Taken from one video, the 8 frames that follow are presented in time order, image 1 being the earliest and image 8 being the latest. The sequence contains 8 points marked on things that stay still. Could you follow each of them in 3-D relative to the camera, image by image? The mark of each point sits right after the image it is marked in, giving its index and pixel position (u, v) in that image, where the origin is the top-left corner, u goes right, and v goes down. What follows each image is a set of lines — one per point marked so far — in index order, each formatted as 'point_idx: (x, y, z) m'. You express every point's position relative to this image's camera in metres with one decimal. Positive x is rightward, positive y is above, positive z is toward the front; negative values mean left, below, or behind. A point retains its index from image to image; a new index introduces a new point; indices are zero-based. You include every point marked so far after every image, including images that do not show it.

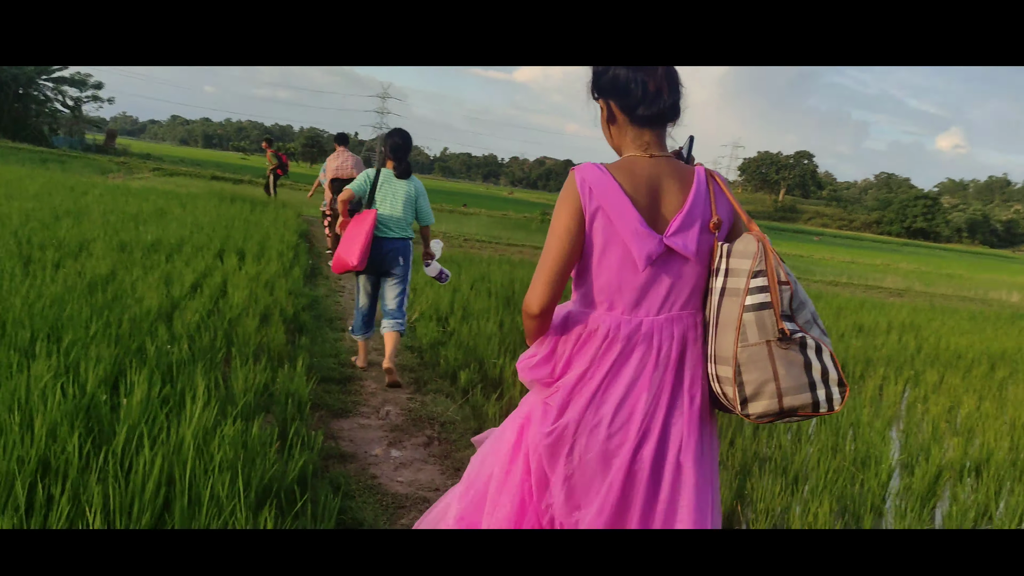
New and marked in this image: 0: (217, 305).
0: (-1.1, -0.1, +3.3) m
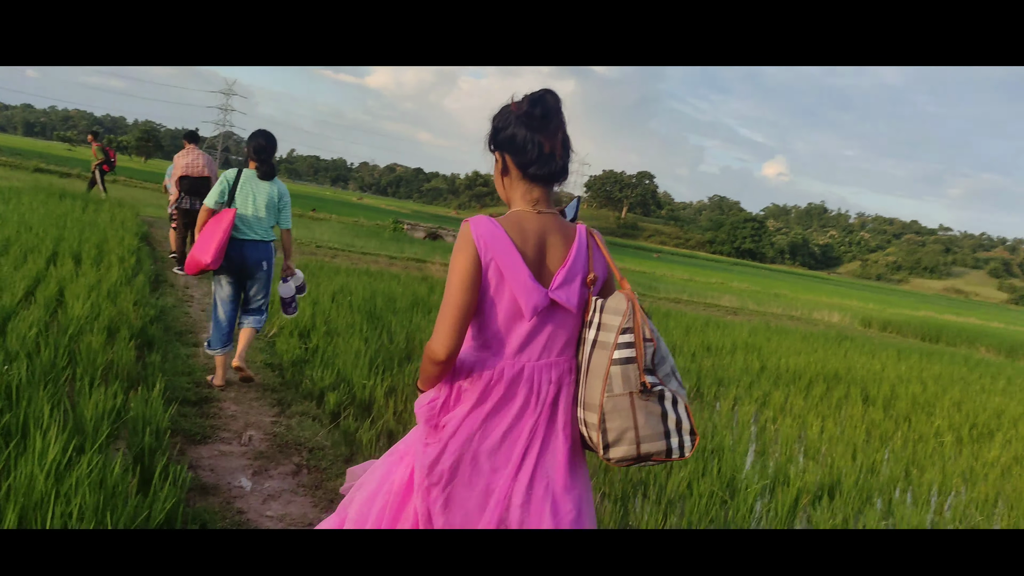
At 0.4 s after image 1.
0: (-1.6, -0.1, +3.0) m
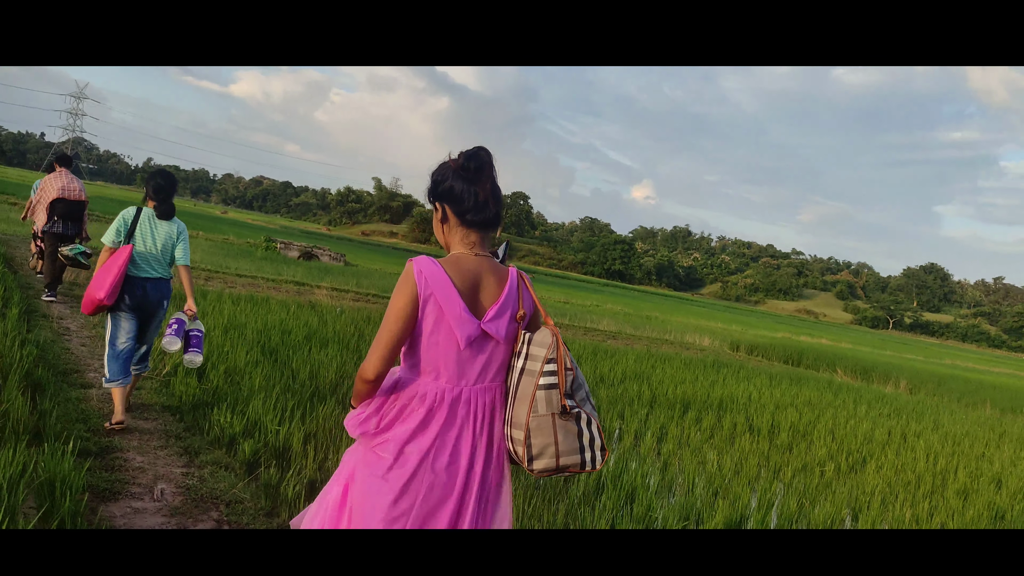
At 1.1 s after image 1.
0: (-1.9, -0.2, +2.8) m
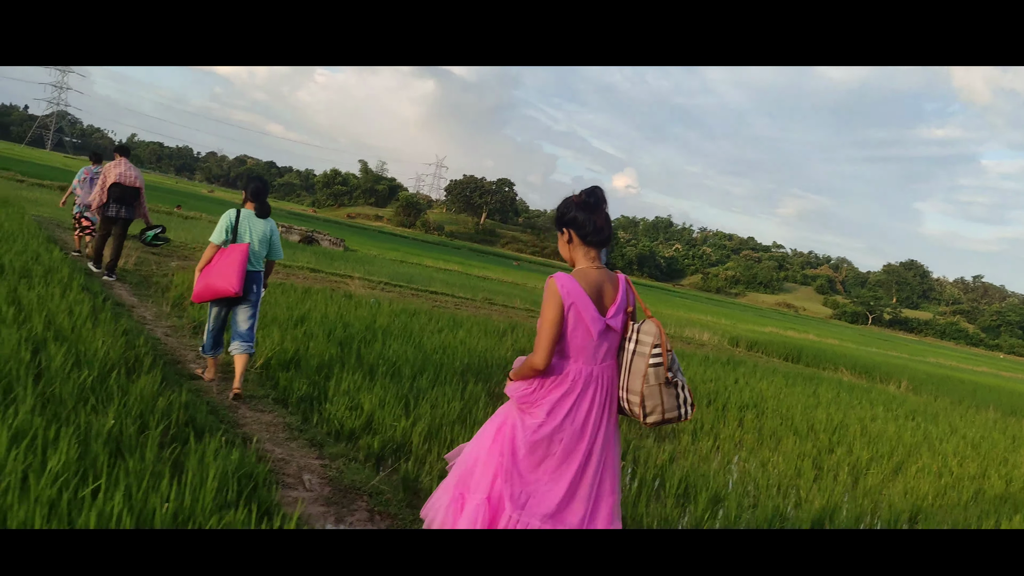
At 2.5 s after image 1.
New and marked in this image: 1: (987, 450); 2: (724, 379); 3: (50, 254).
0: (-1.5, -0.2, +3.0) m
1: (+3.4, -1.2, +6.0) m
2: (+1.8, -0.8, +7.1) m
3: (-3.2, +0.2, +5.9) m
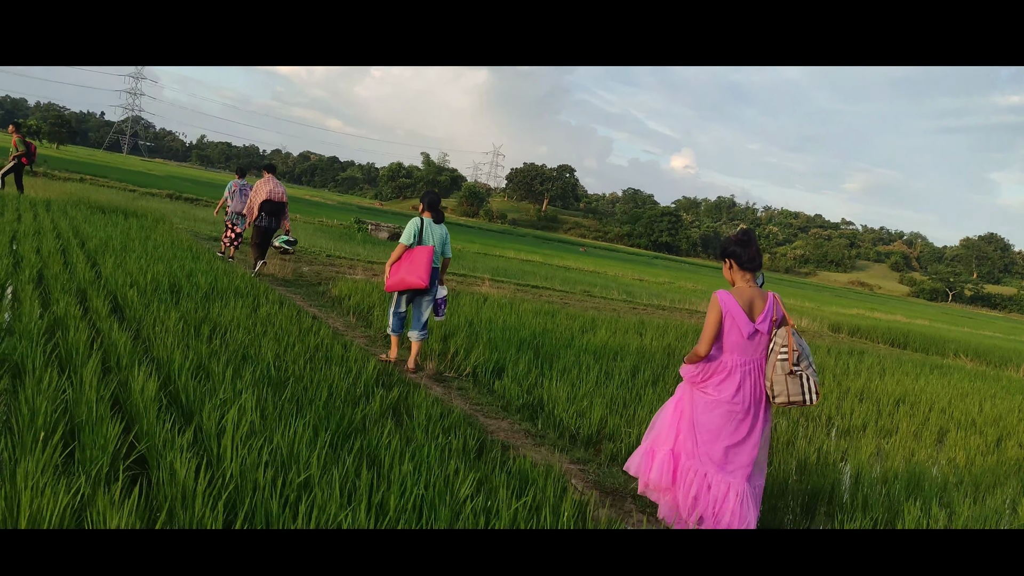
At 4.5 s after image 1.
0: (-0.7, -0.3, +3.3) m
1: (+4.5, -1.1, +6.0) m
2: (+3.0, -0.7, +7.2) m
3: (-2.1, +0.1, +6.3) m
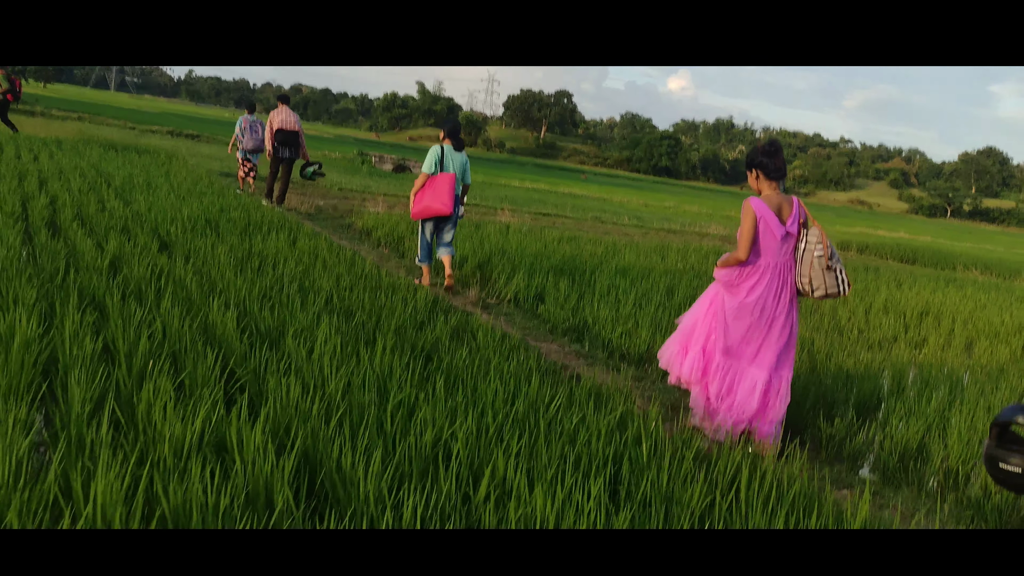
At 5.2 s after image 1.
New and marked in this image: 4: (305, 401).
0: (-0.5, 0.0, +3.4) m
1: (+4.7, -0.4, +6.0) m
2: (+3.2, 0.0, +7.2) m
3: (-1.9, +0.6, +6.4) m
4: (-0.4, -0.3, +1.8) m
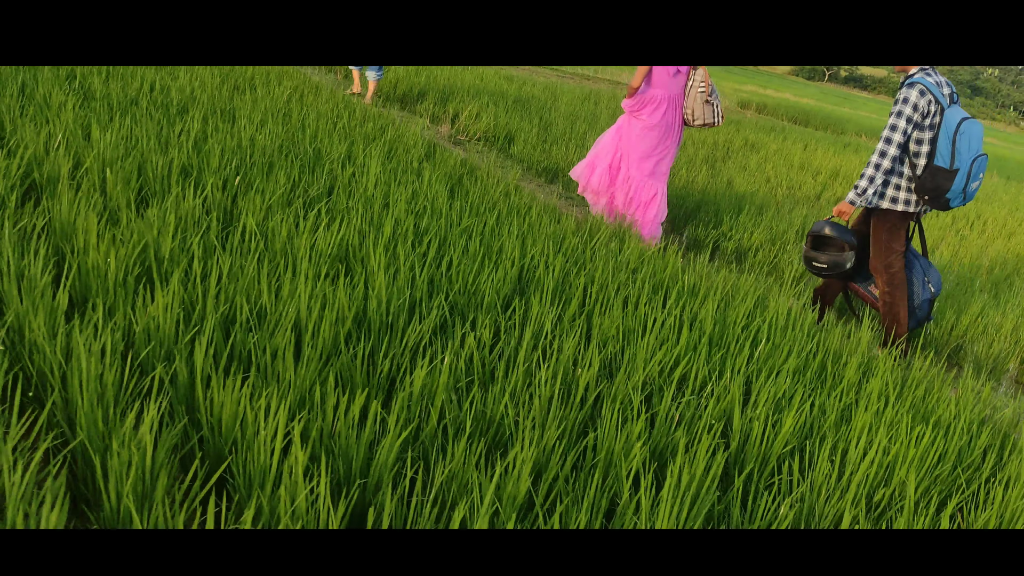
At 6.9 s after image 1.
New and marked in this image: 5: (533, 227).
0: (-0.5, +0.6, +3.5) m
1: (+4.2, +0.6, +6.9) m
2: (+2.6, +1.2, +7.7) m
3: (-2.3, +1.9, +6.1) m
4: (-0.3, +0.1, +1.9) m
5: (+0.1, +0.2, +2.4) m
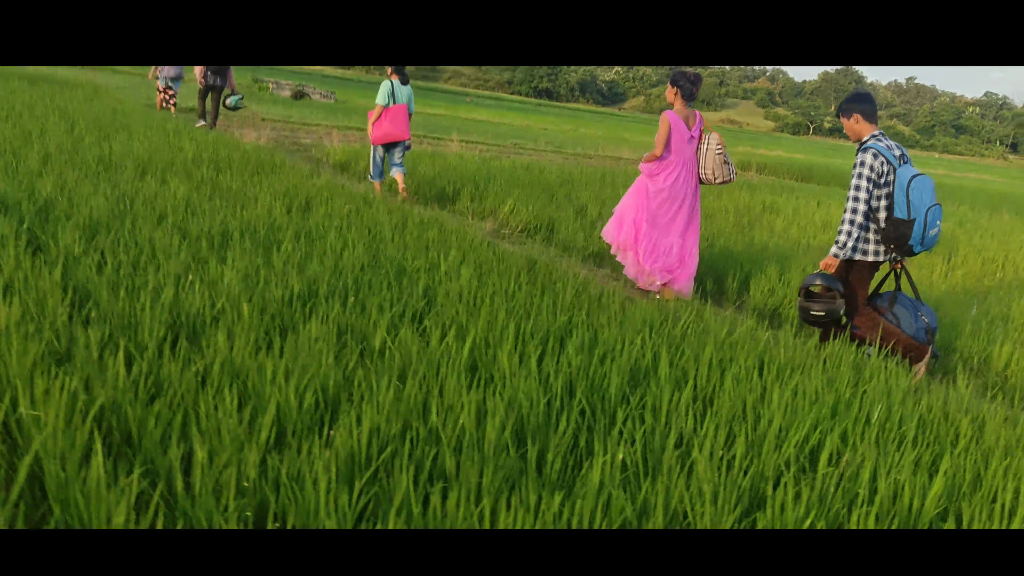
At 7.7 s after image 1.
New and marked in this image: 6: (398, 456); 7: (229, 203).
0: (-0.3, +0.2, +3.6) m
1: (+4.5, +0.3, +7.0) m
2: (+2.9, +0.7, +7.9) m
3: (-2.1, +1.1, +6.3) m
4: (0.0, -0.1, +2.1) m
5: (+0.3, -0.1, +2.5) m
6: (-0.2, -0.3, +1.4) m
7: (-1.1, +0.3, +3.5) m
